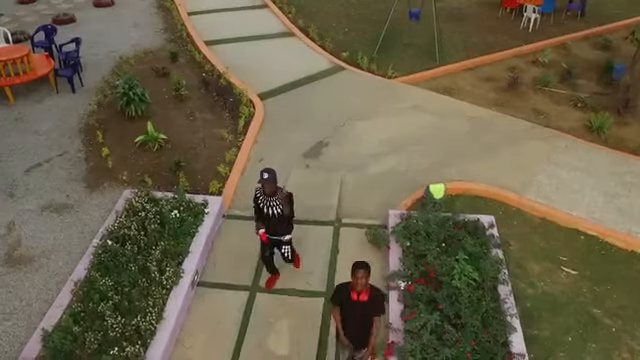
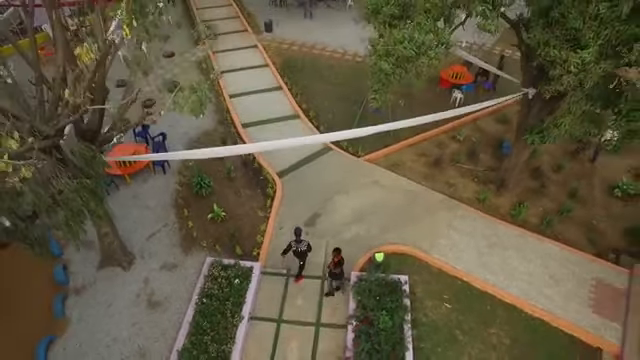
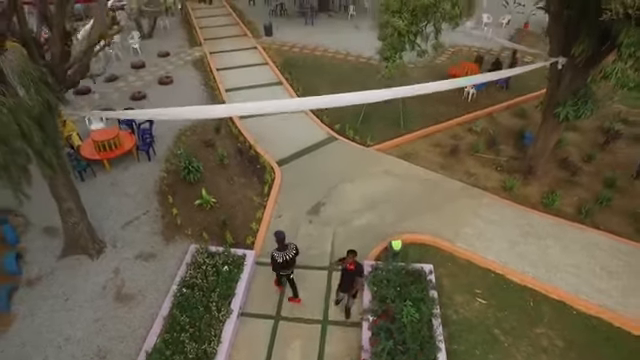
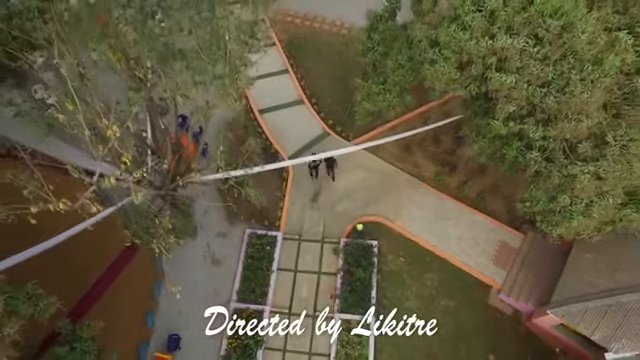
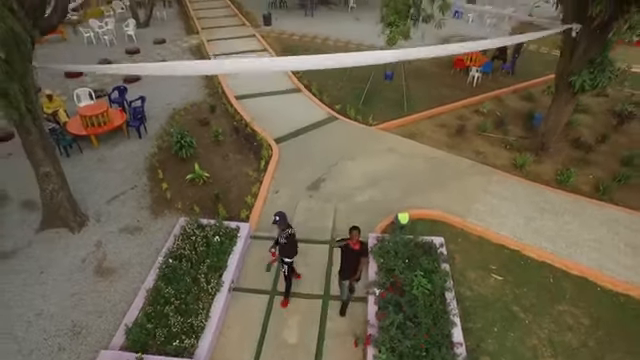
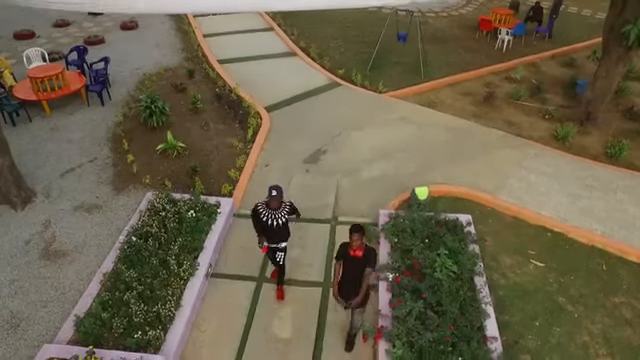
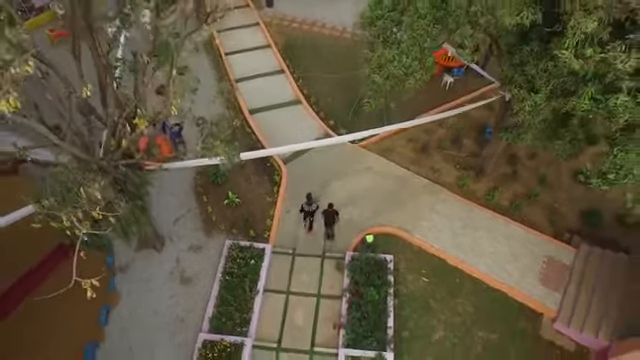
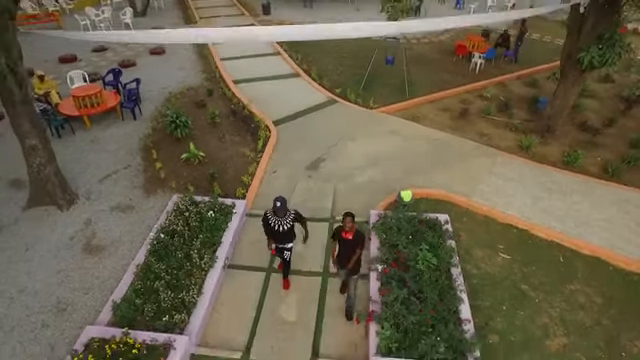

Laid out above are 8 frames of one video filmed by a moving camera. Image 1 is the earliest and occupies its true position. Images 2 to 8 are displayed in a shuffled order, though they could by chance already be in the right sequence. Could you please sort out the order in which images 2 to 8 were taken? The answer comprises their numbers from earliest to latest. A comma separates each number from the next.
6, 8, 5, 3, 2, 7, 4
